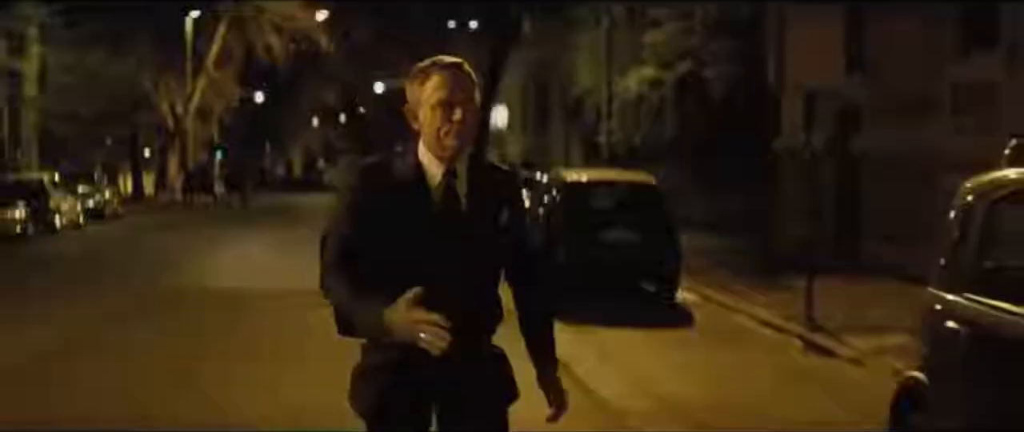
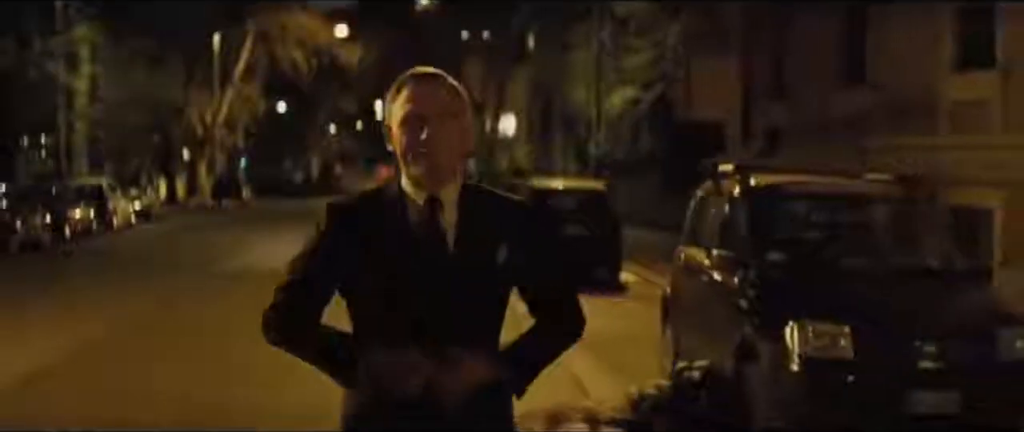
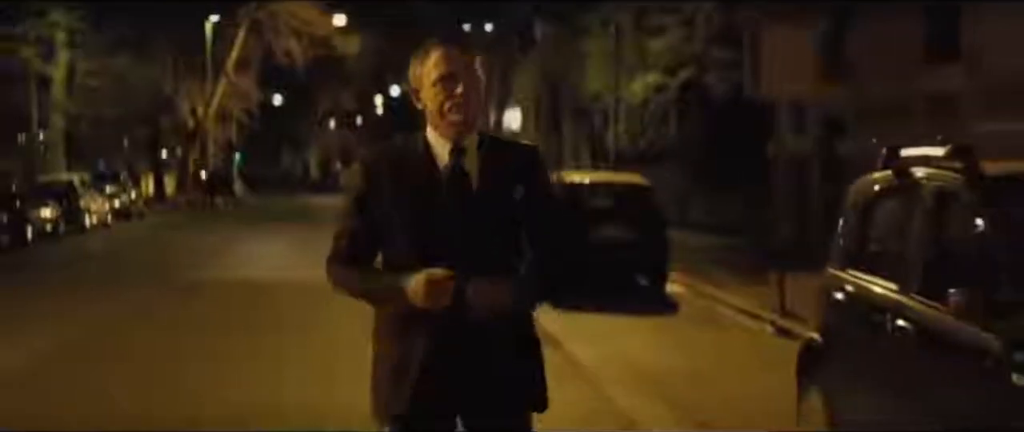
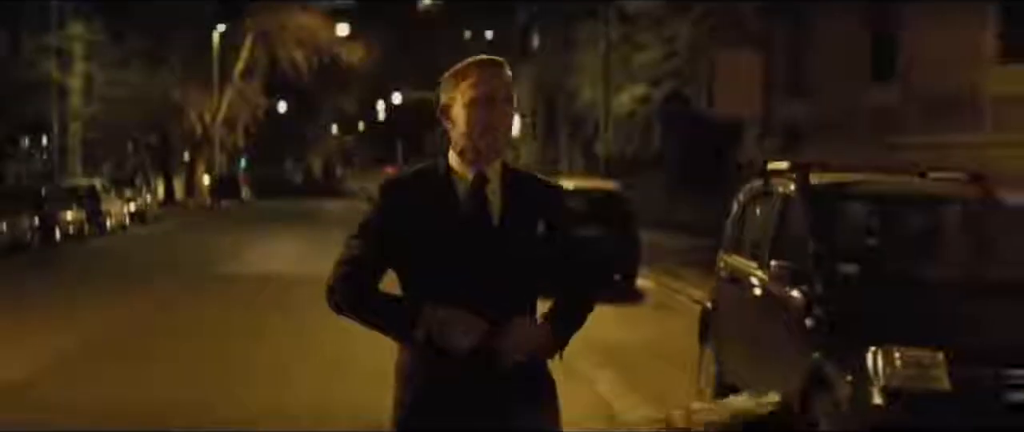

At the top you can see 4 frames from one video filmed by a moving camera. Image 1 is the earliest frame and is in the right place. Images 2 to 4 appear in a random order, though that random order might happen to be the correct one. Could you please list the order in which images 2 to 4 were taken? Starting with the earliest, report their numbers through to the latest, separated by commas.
3, 4, 2
